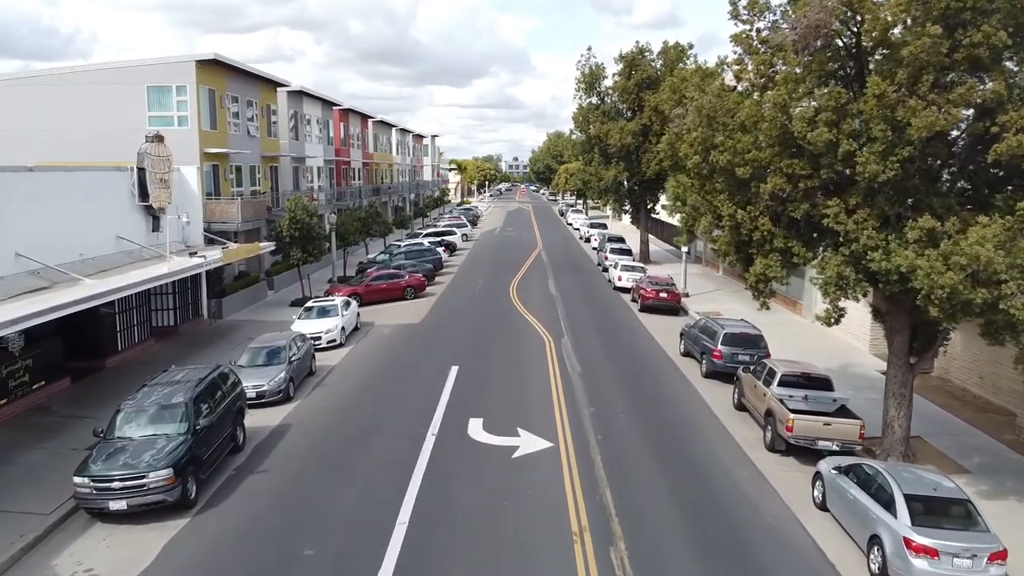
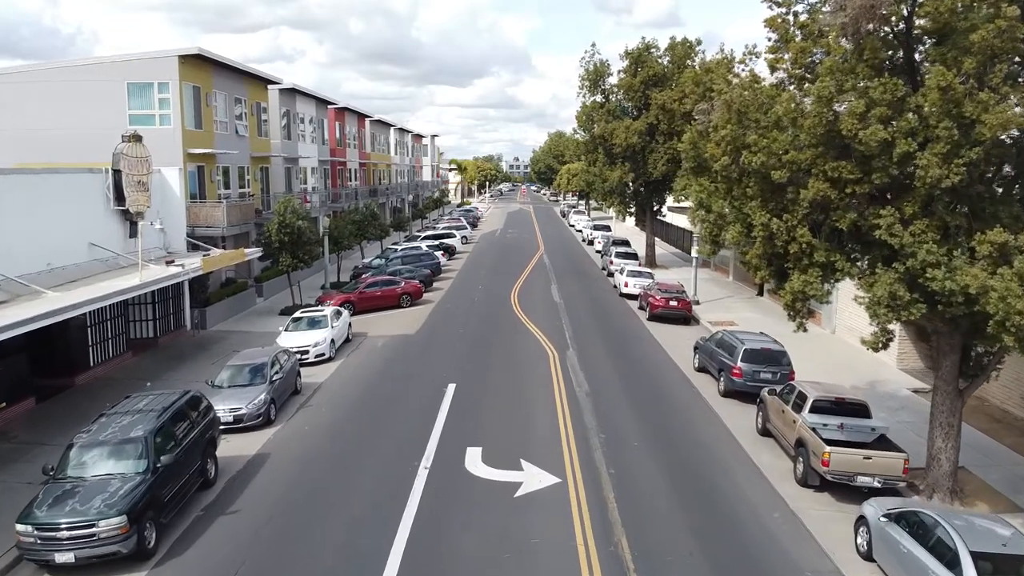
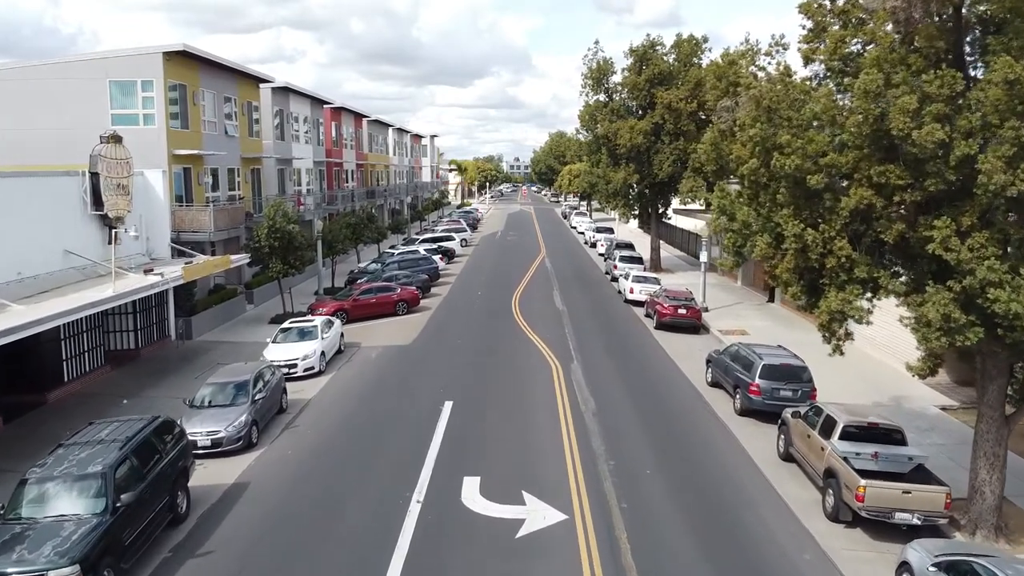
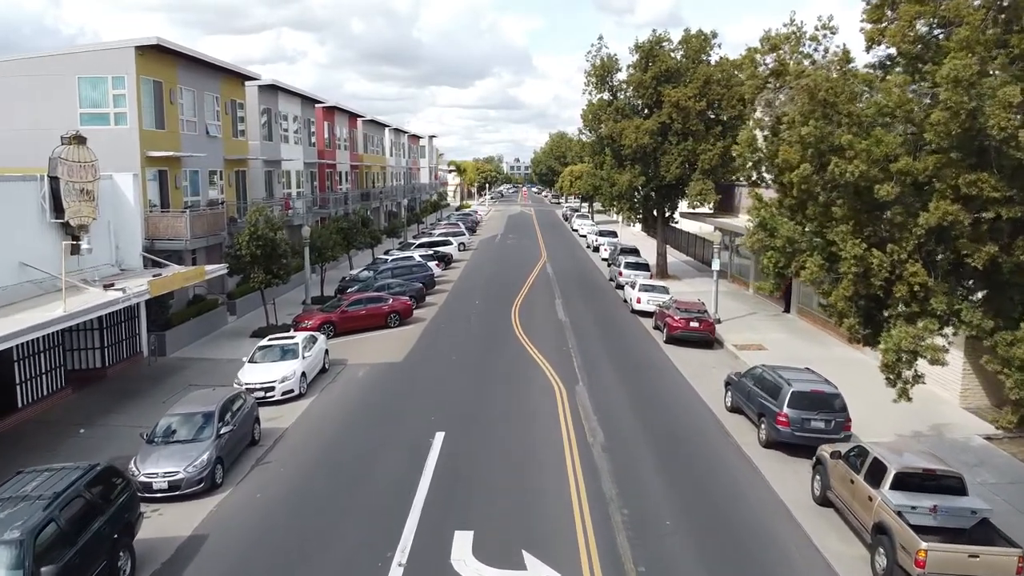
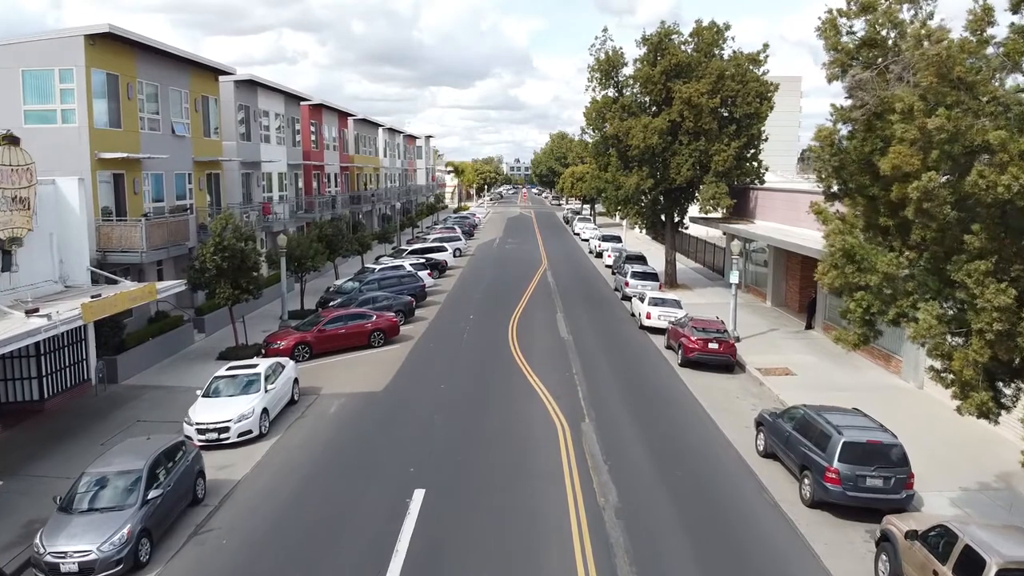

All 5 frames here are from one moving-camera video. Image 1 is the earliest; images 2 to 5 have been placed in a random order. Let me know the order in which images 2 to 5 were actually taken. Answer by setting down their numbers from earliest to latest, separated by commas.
2, 3, 4, 5
